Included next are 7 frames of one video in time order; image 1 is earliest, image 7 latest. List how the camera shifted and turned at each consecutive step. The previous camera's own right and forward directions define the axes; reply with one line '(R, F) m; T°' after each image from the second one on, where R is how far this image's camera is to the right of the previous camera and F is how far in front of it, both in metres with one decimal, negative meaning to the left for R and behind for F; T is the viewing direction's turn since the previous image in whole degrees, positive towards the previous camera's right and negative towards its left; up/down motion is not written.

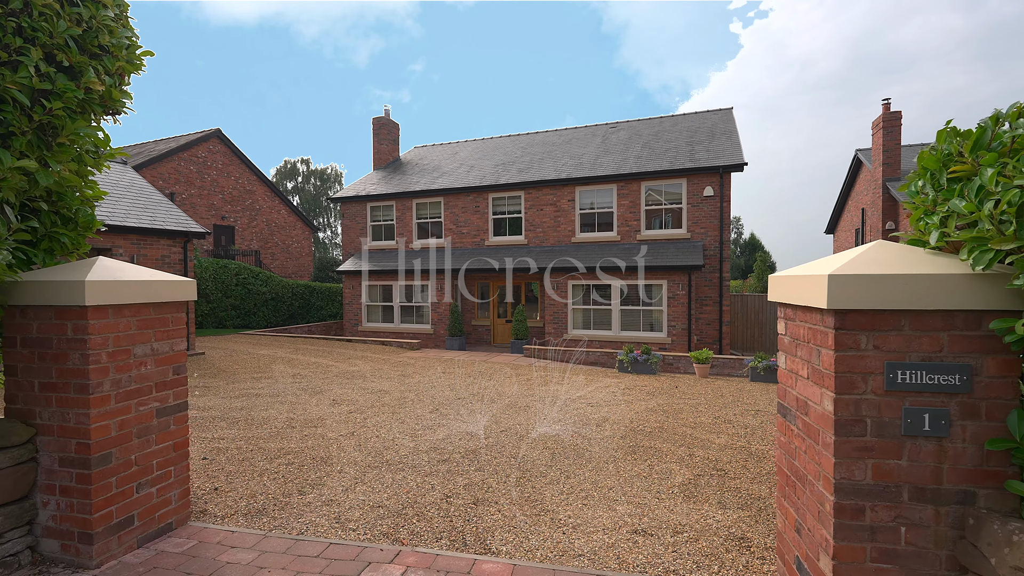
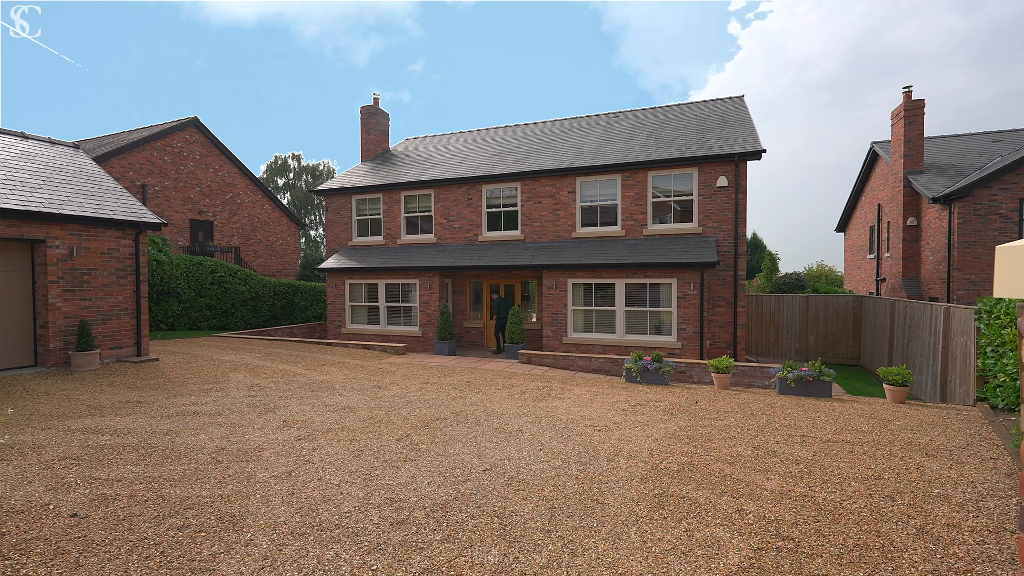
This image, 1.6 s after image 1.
(+0.1, +1.2) m; 0°
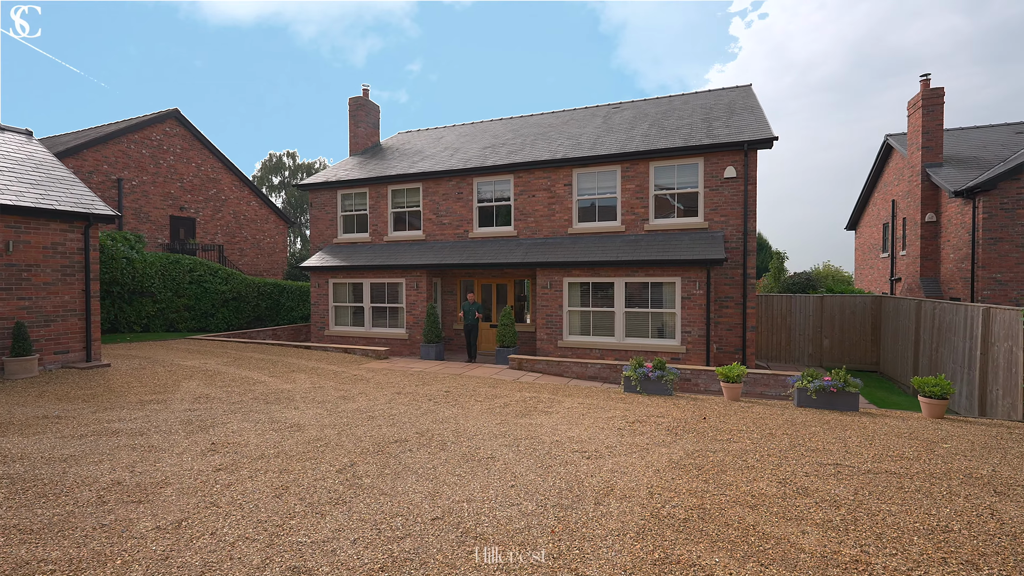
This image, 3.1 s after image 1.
(+0.3, +0.9) m; 0°
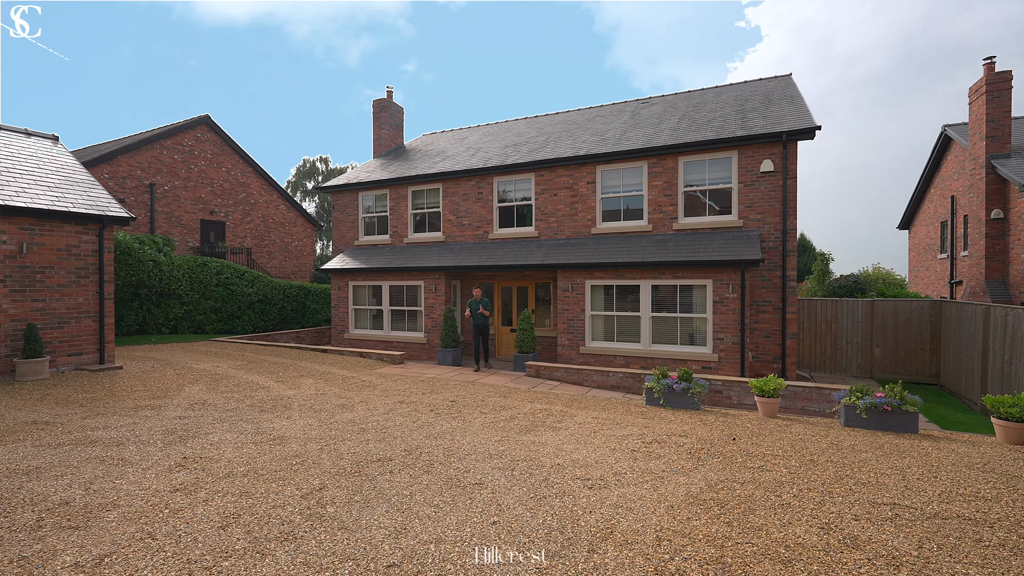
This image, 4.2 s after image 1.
(+0.3, +0.6) m; -4°
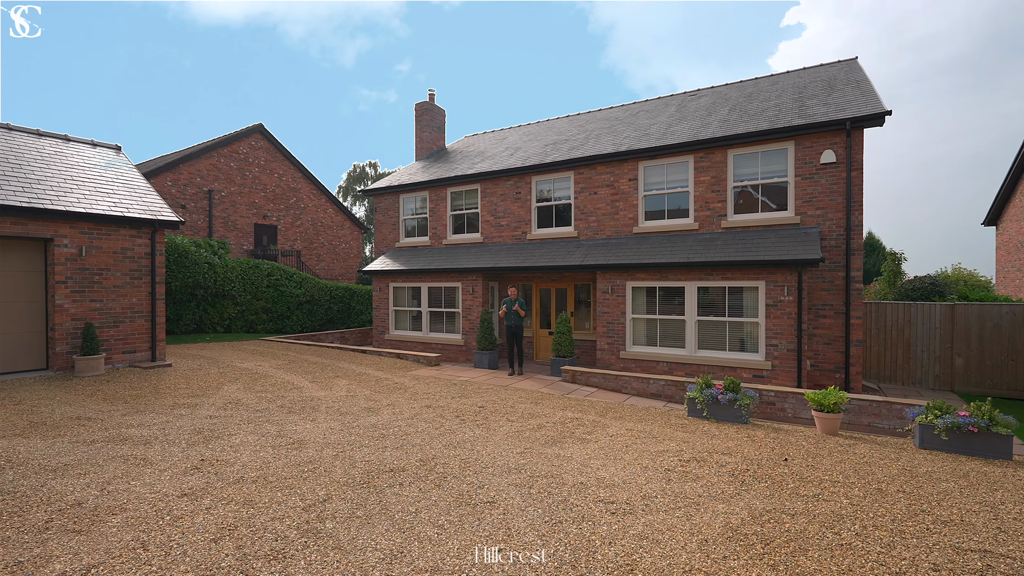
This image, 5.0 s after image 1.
(+0.2, +0.3) m; -6°
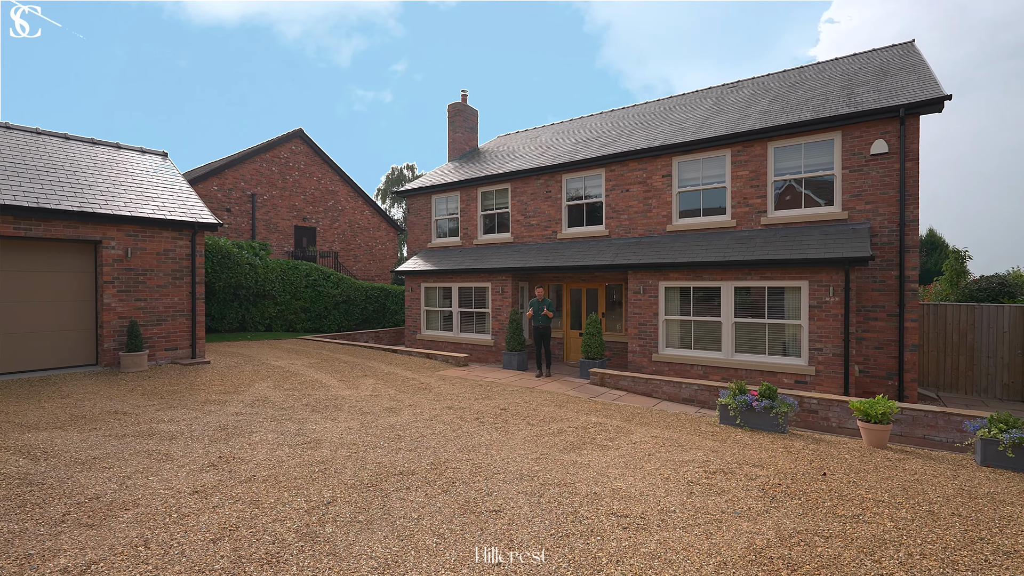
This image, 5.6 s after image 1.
(+0.2, +0.2) m; -5°
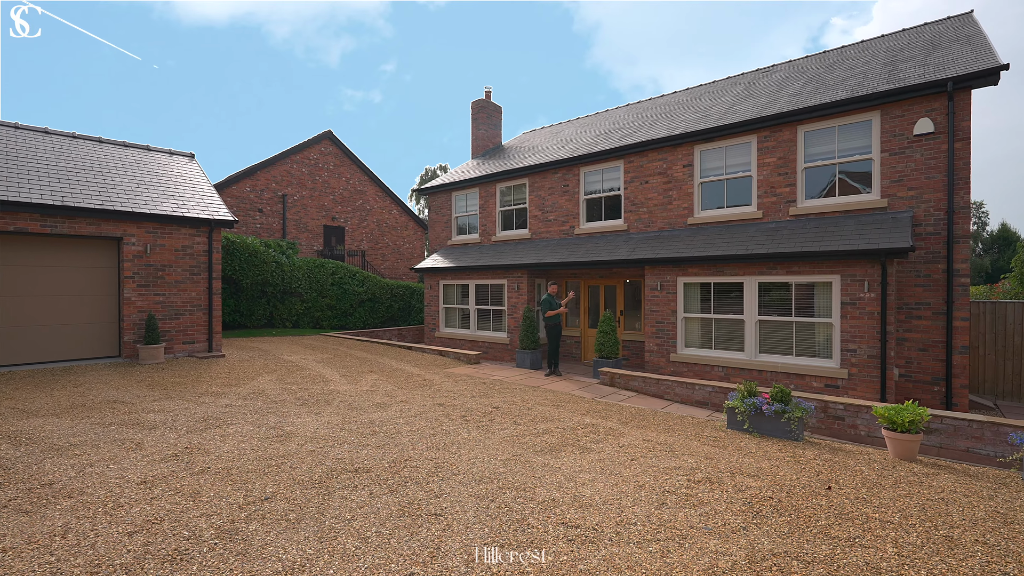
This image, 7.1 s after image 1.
(+0.6, +0.3) m; -5°
